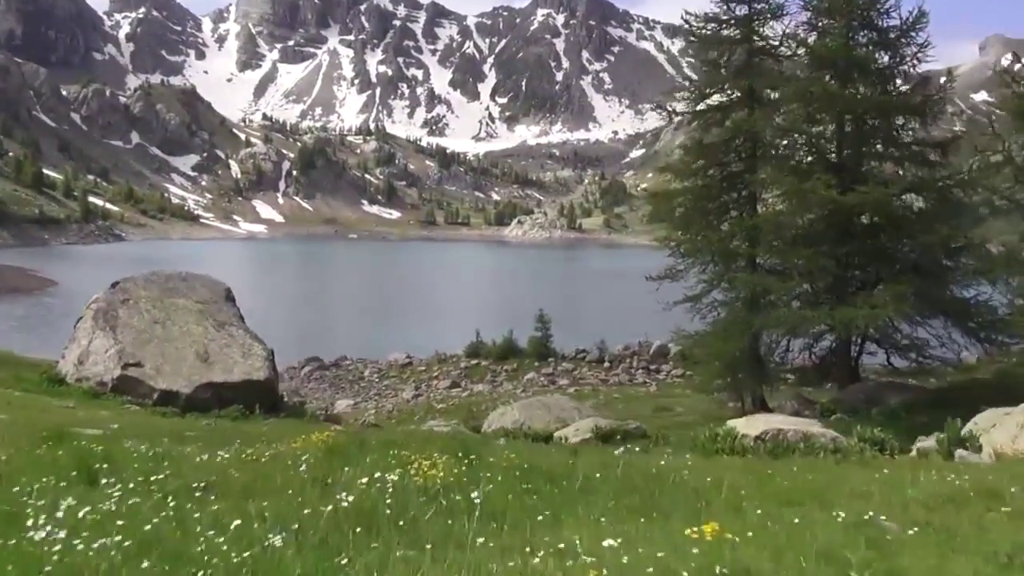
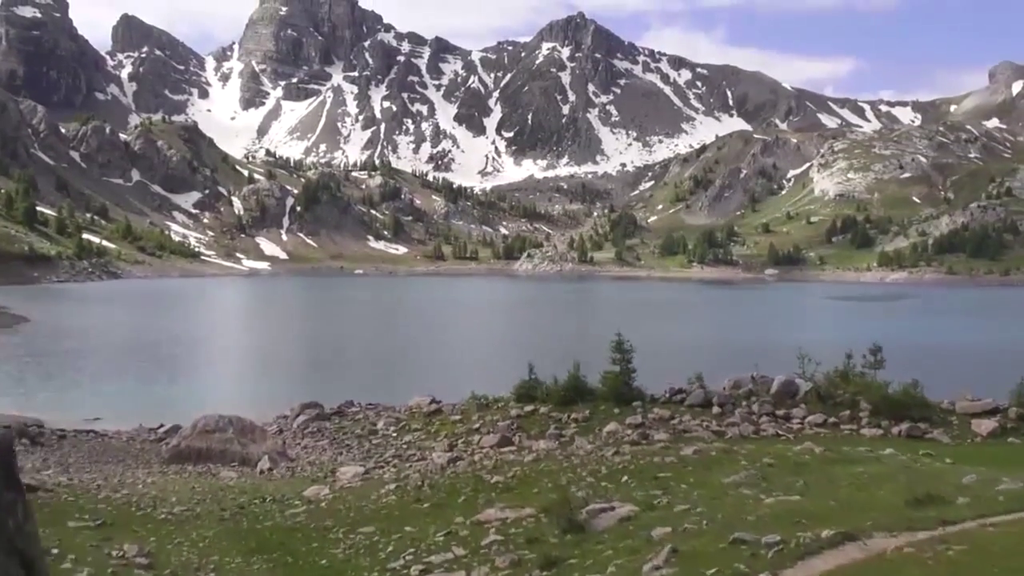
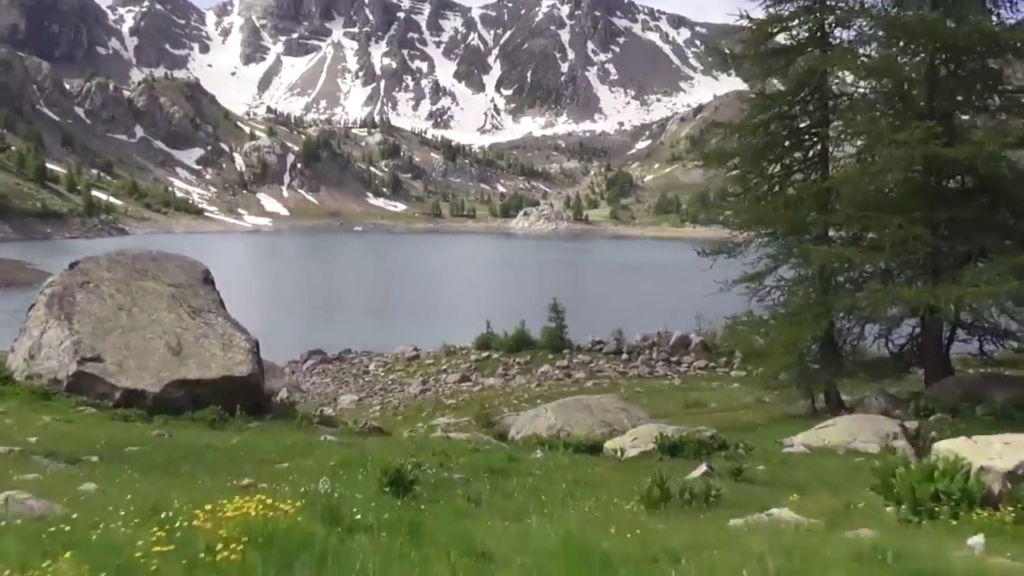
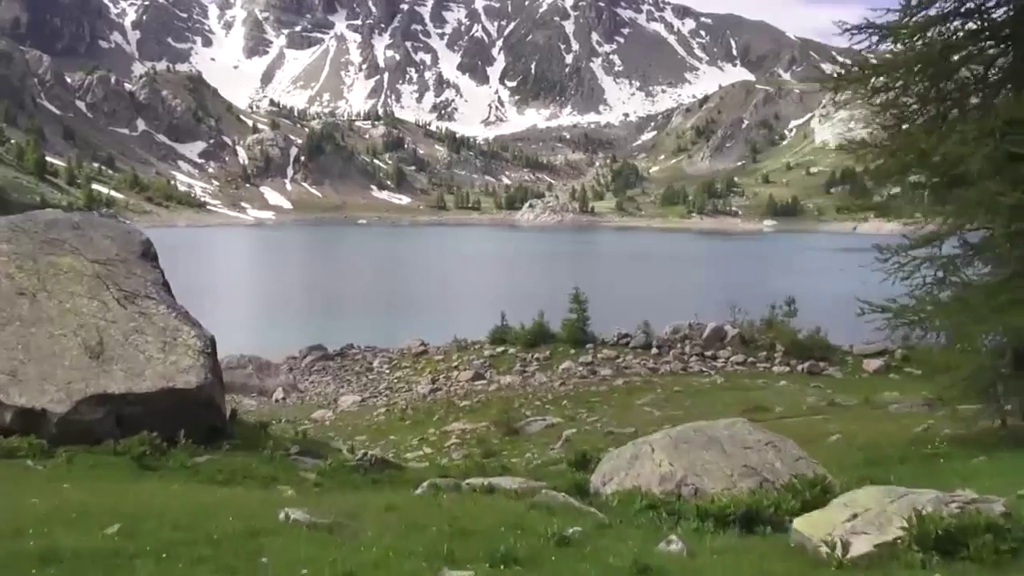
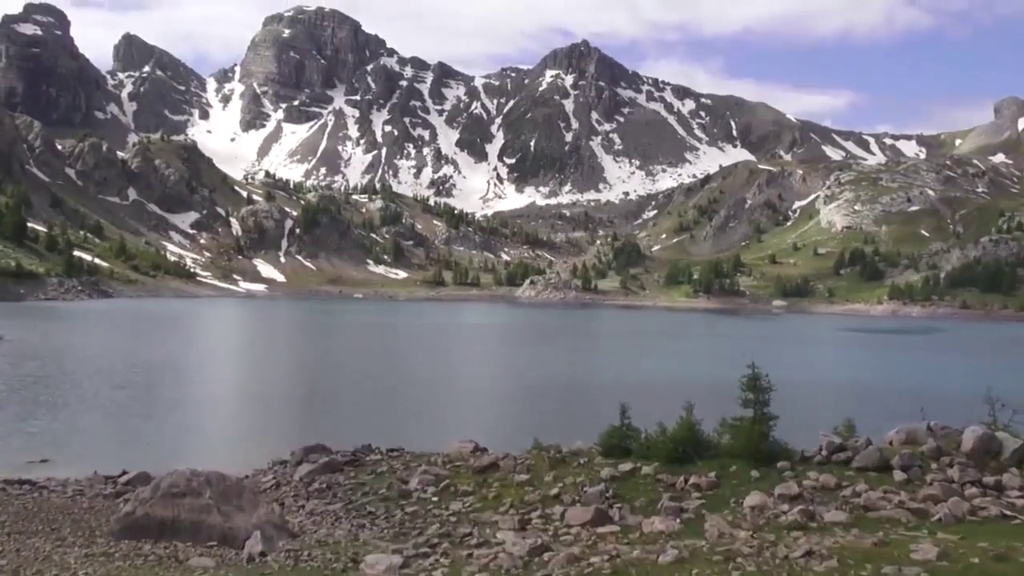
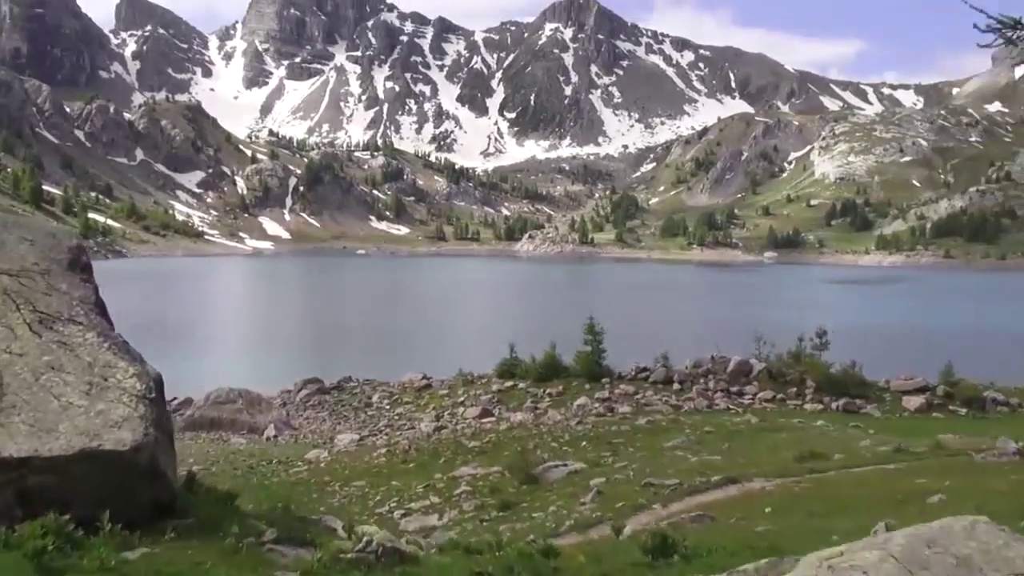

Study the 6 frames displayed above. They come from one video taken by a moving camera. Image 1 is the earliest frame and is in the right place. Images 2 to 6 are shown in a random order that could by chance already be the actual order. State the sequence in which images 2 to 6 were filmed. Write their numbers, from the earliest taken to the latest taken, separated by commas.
3, 4, 6, 2, 5
